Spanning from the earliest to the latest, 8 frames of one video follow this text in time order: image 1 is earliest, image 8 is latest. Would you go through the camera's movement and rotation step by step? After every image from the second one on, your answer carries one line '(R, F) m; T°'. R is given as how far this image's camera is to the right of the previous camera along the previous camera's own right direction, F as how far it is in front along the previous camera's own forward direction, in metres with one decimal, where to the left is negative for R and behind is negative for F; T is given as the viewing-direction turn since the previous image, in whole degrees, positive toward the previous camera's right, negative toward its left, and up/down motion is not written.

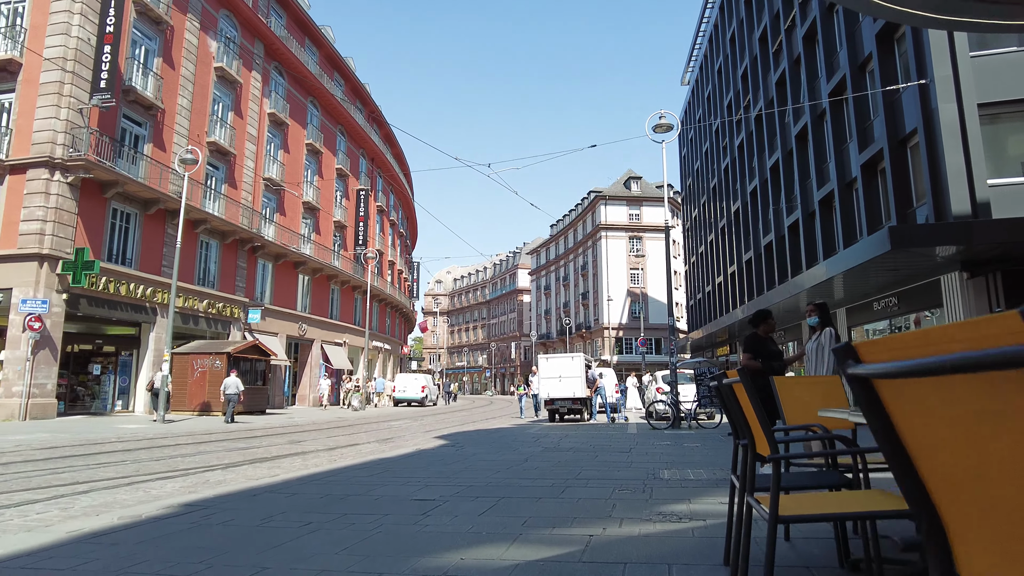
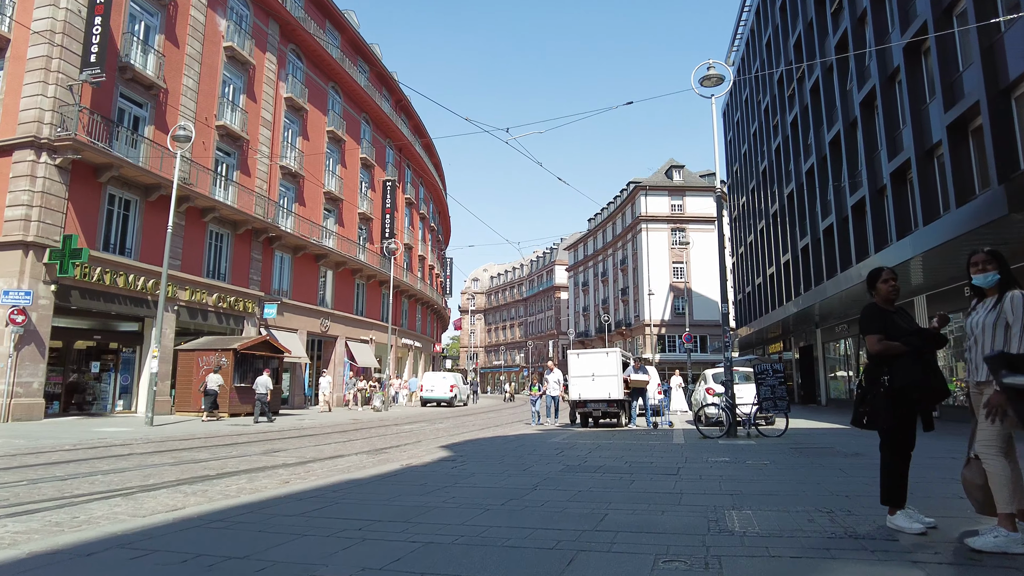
(+0.4, +2.2) m; -4°
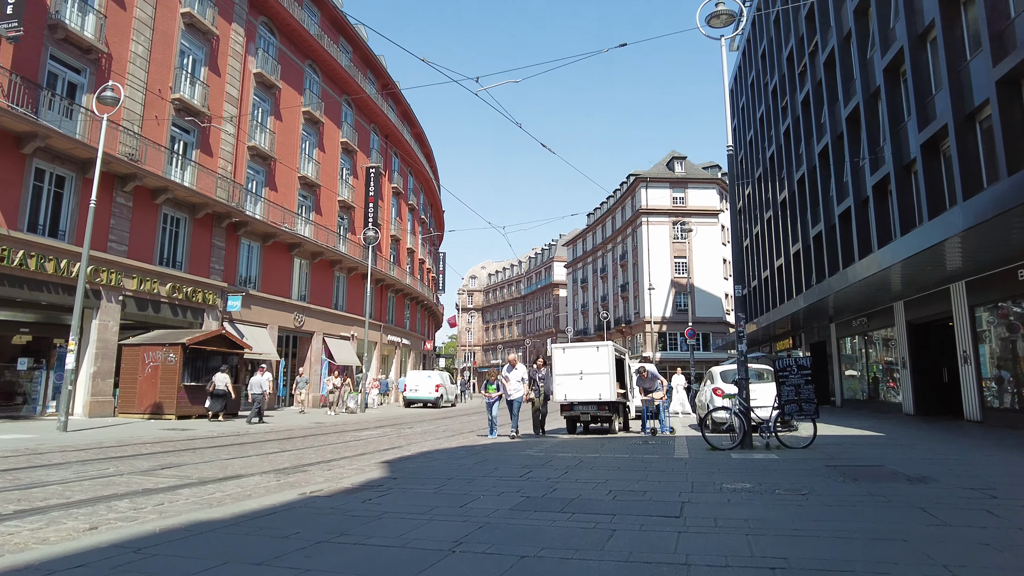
(+0.6, +2.3) m; 0°
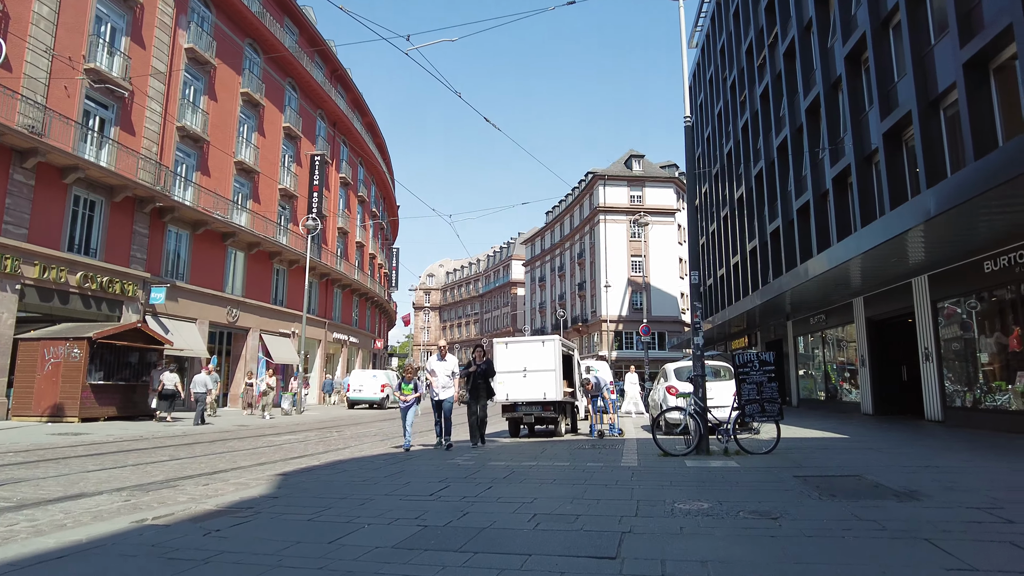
(+0.4, +1.3) m; +3°
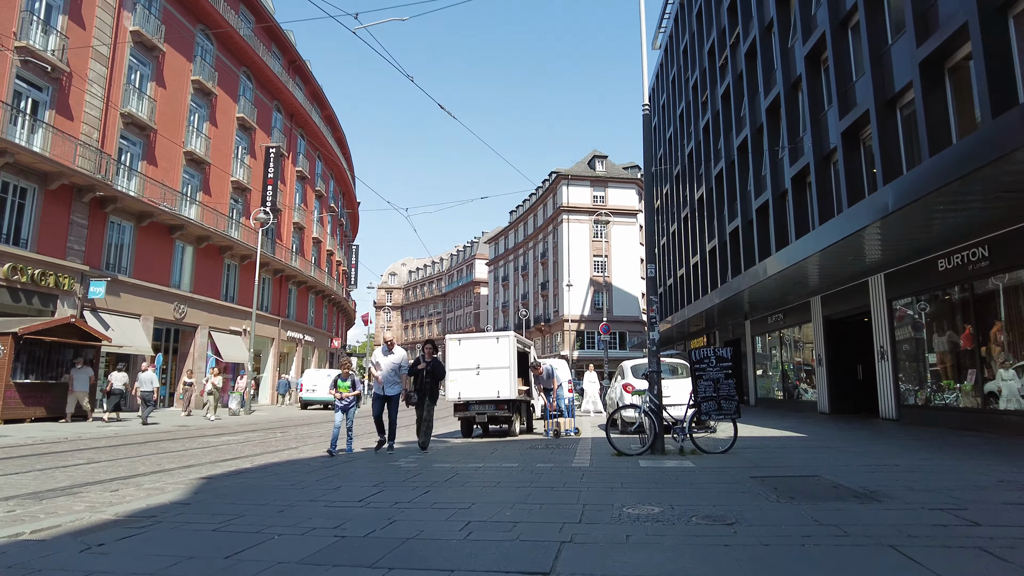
(+0.2, +0.4) m; +3°
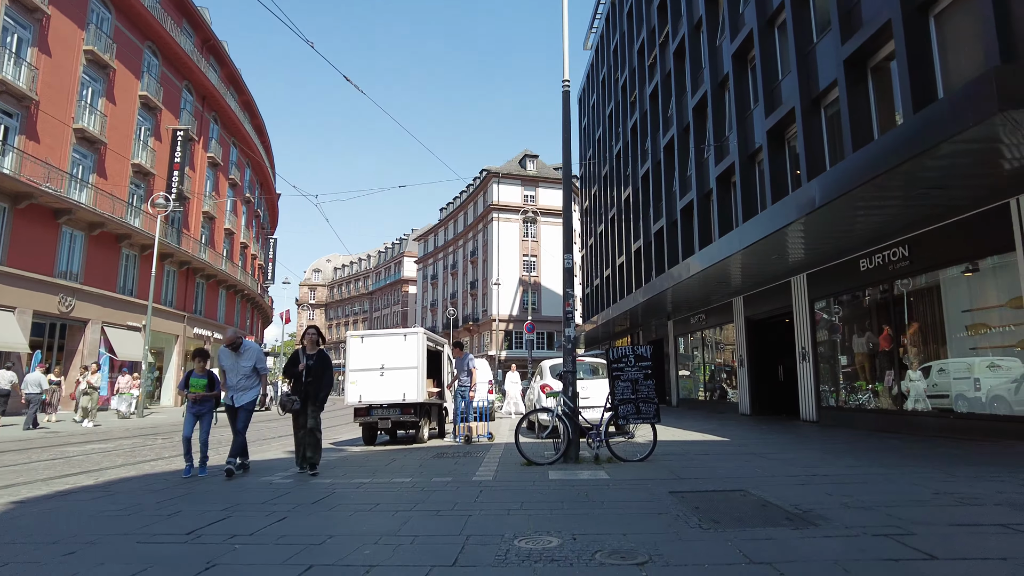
(+0.4, +0.9) m; +6°
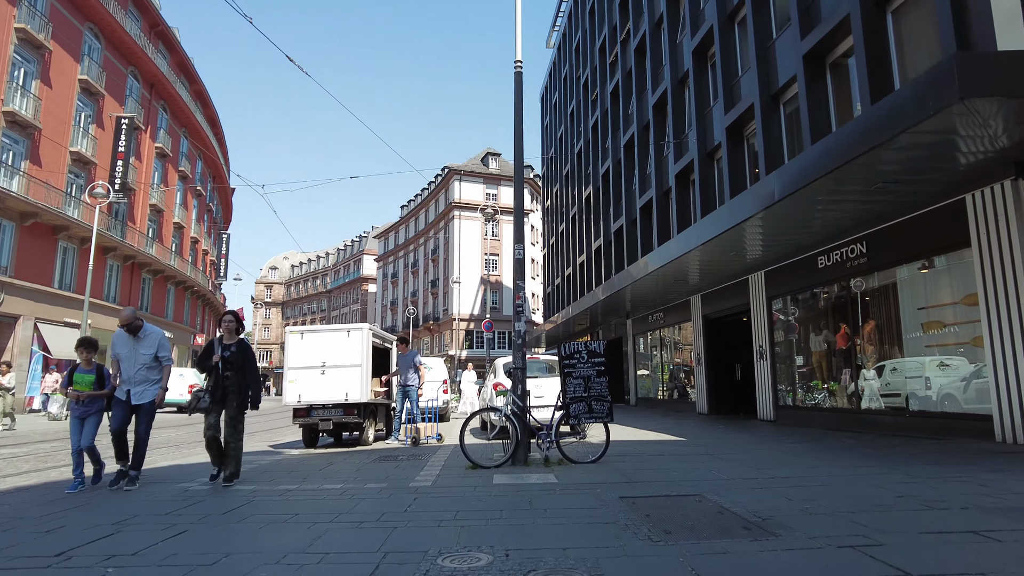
(+0.2, +0.5) m; +3°
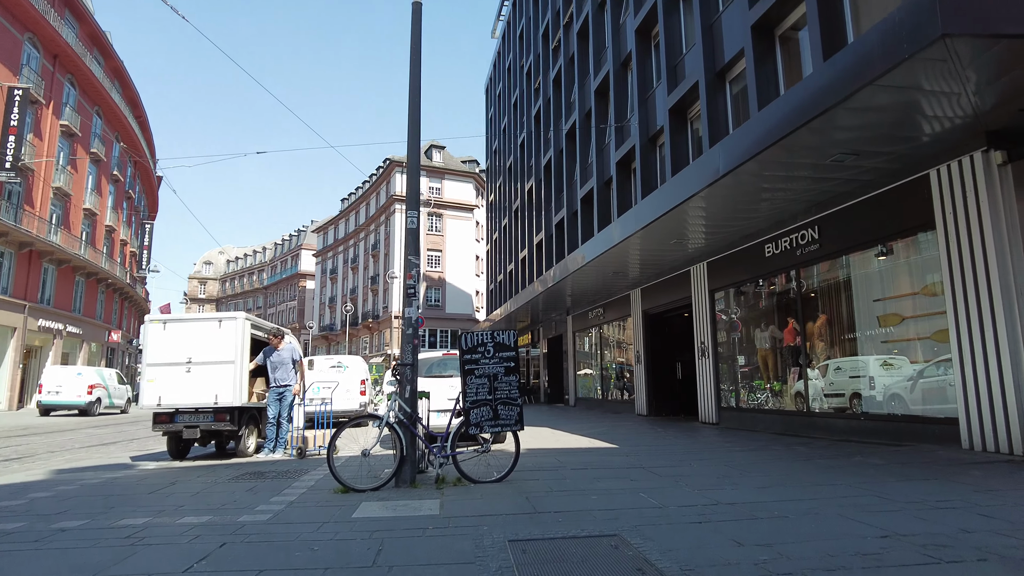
(+0.5, +1.4) m; +4°
